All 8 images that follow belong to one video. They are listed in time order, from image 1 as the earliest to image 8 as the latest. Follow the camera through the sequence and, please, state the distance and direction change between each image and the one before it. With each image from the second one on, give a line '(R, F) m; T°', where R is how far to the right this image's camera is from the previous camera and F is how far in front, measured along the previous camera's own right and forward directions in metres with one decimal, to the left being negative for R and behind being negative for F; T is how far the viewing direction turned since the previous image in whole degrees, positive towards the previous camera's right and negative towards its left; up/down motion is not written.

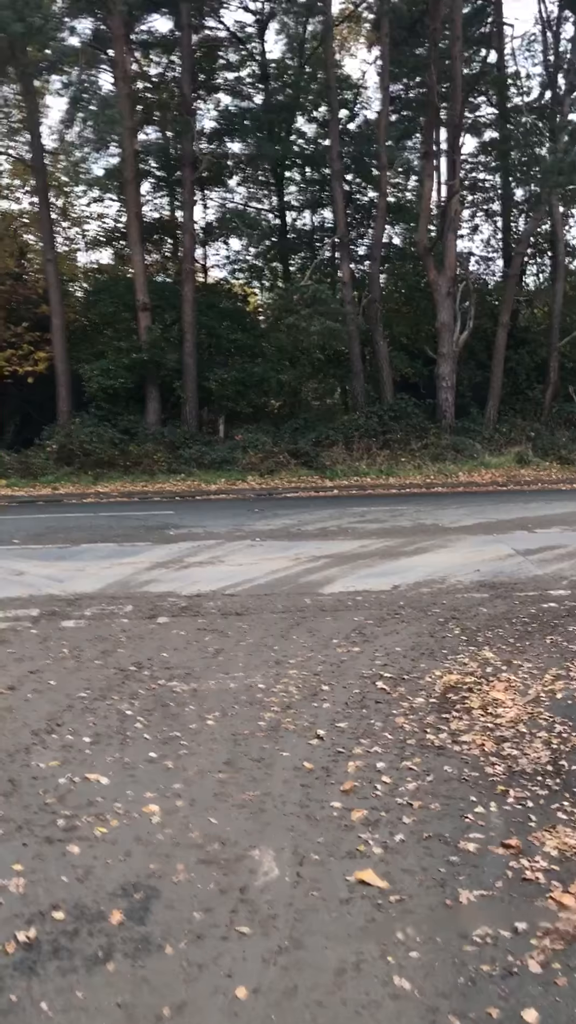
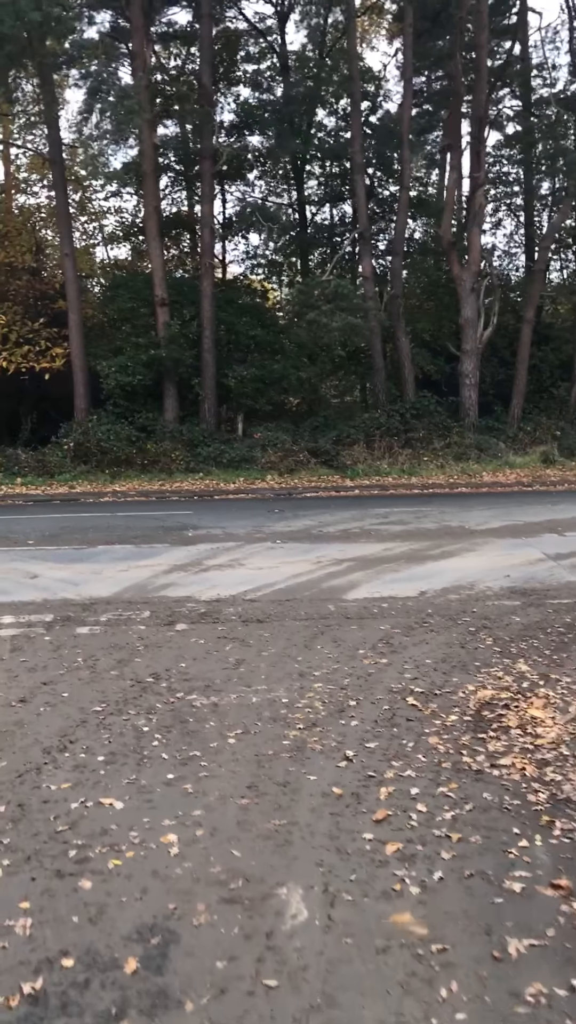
(-0.1, +0.3) m; -1°
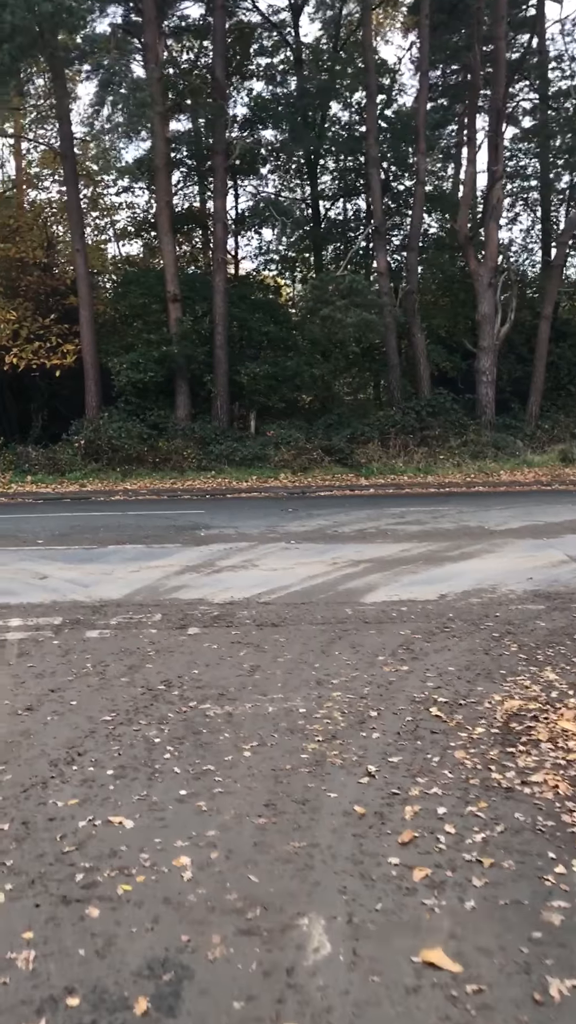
(0.0, +0.3) m; -1°
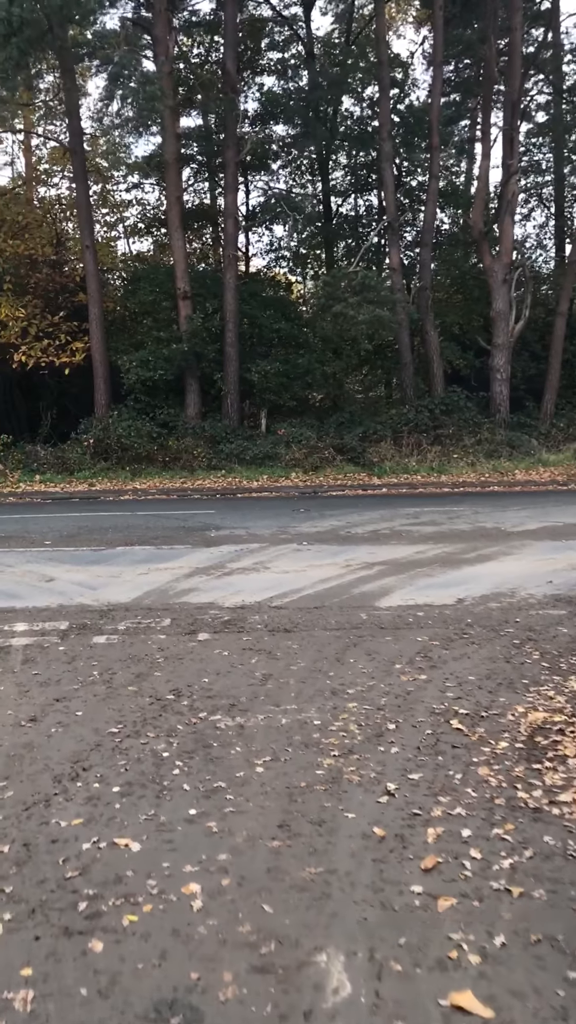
(0.0, +0.2) m; -1°
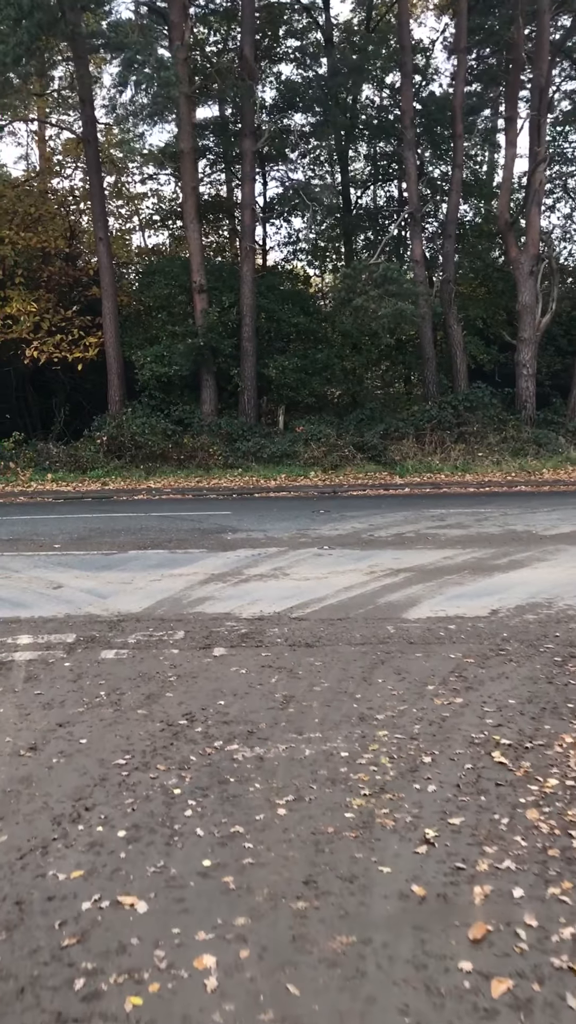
(0.0, +0.5) m; -1°
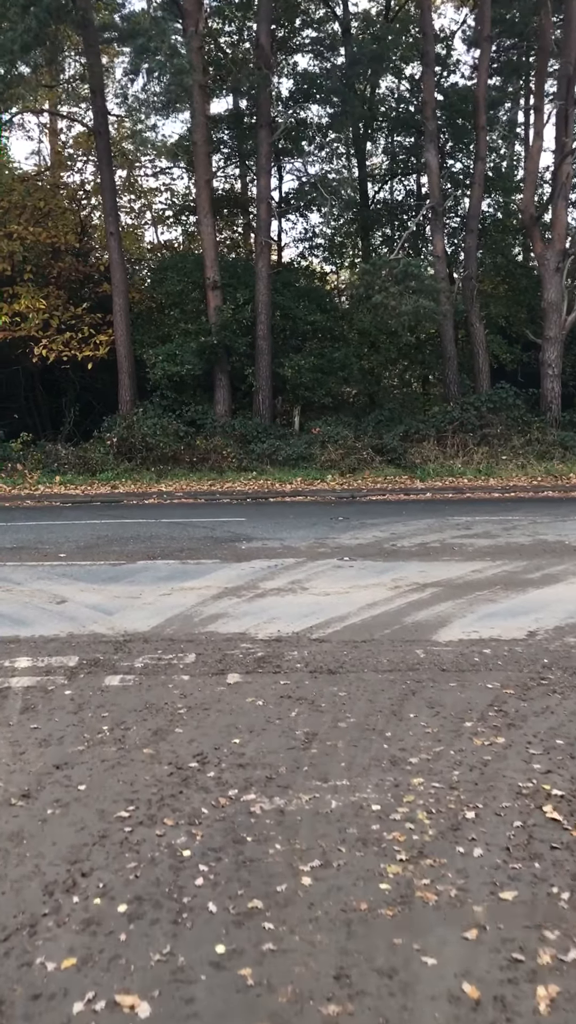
(-0.1, +0.6) m; -1°
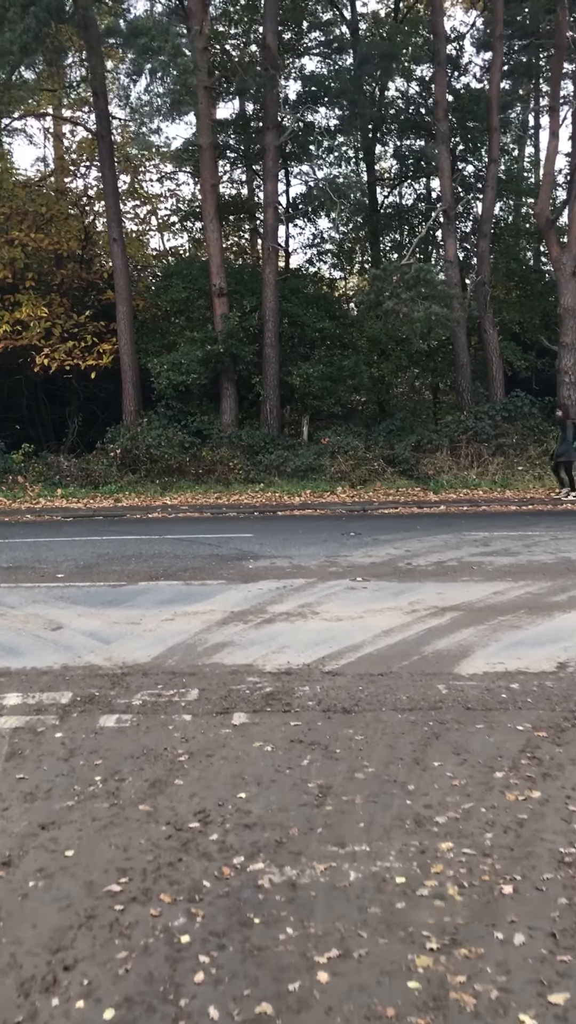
(0.0, +0.5) m; 0°
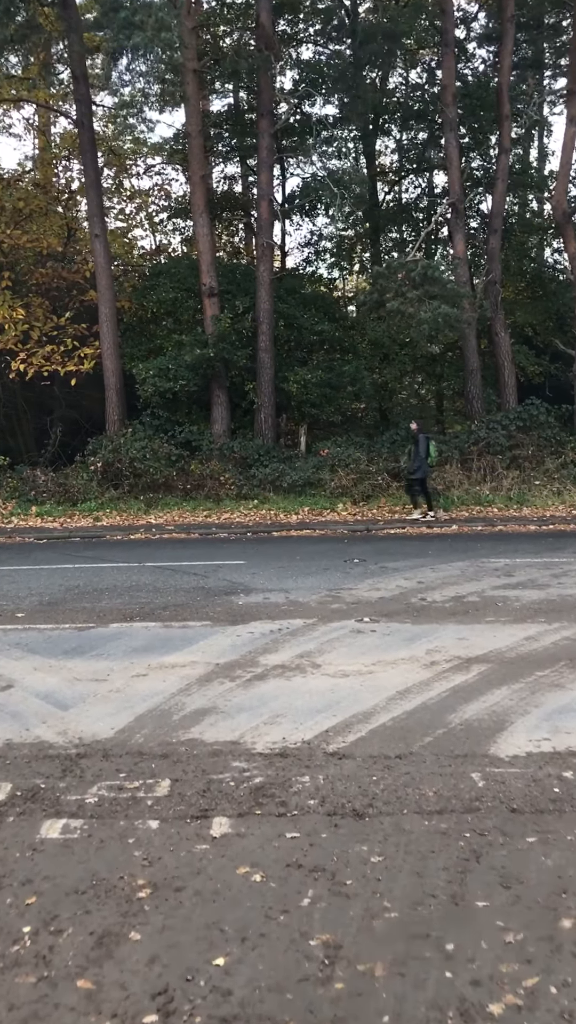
(0.0, +1.3) m; 0°
